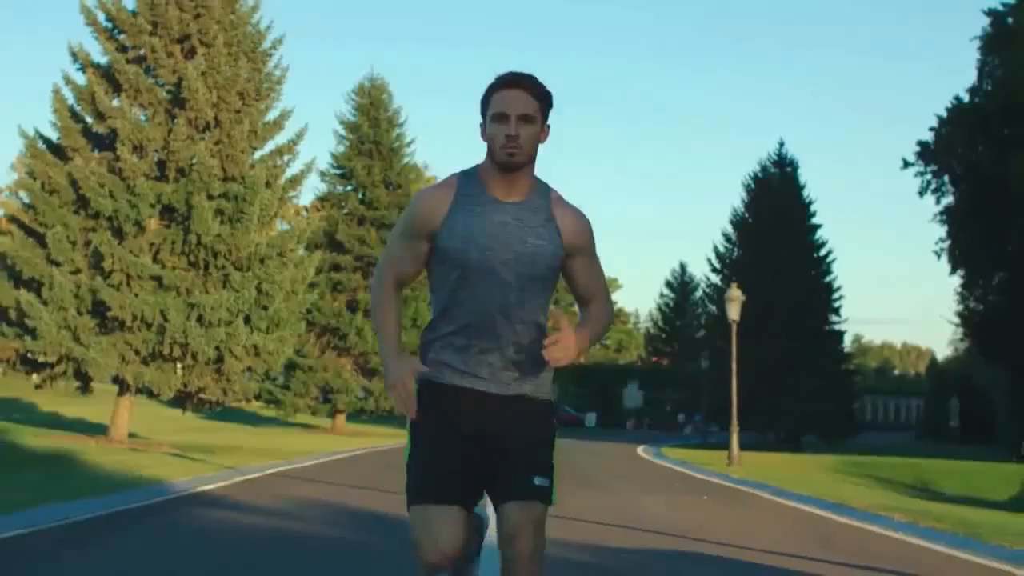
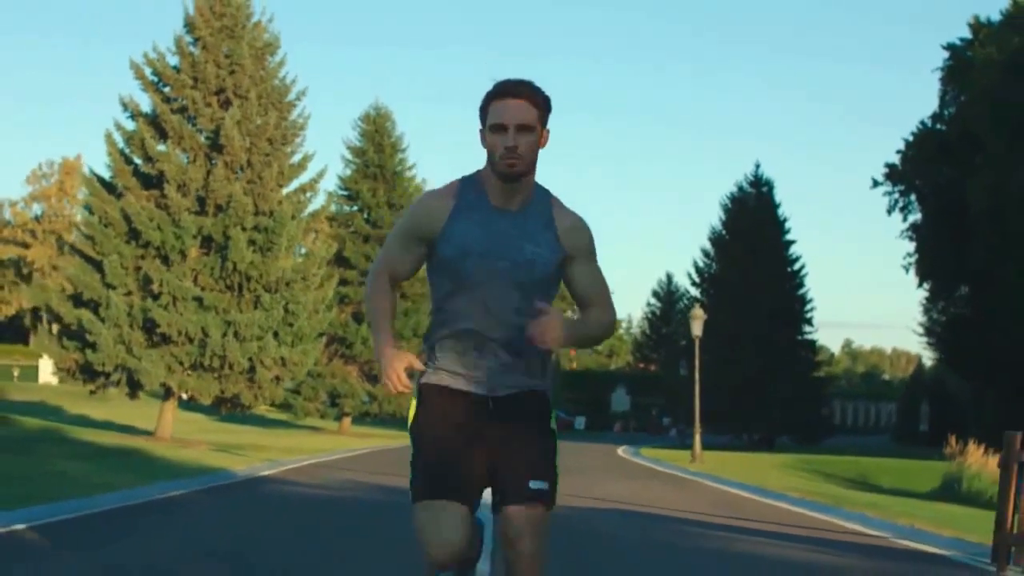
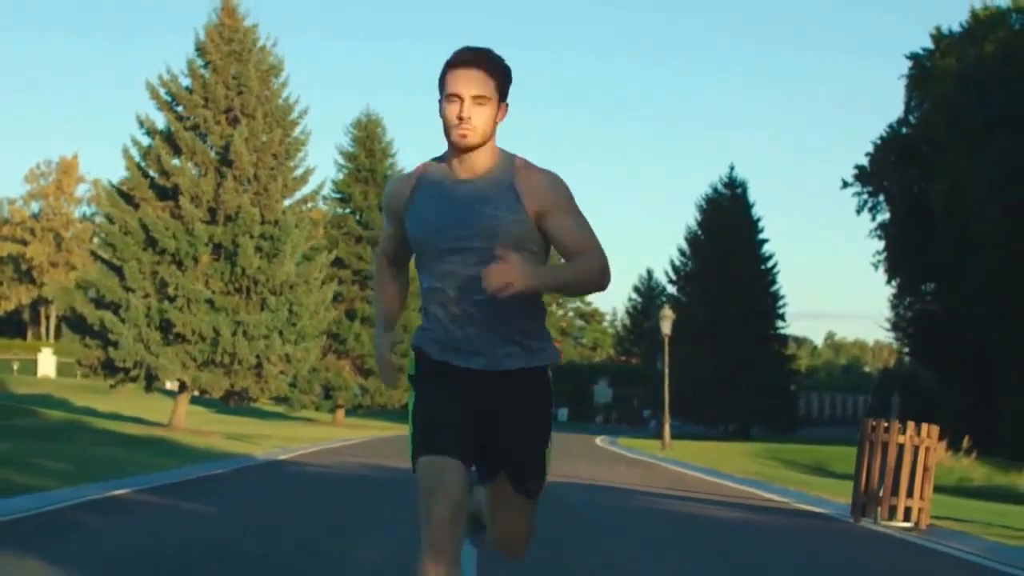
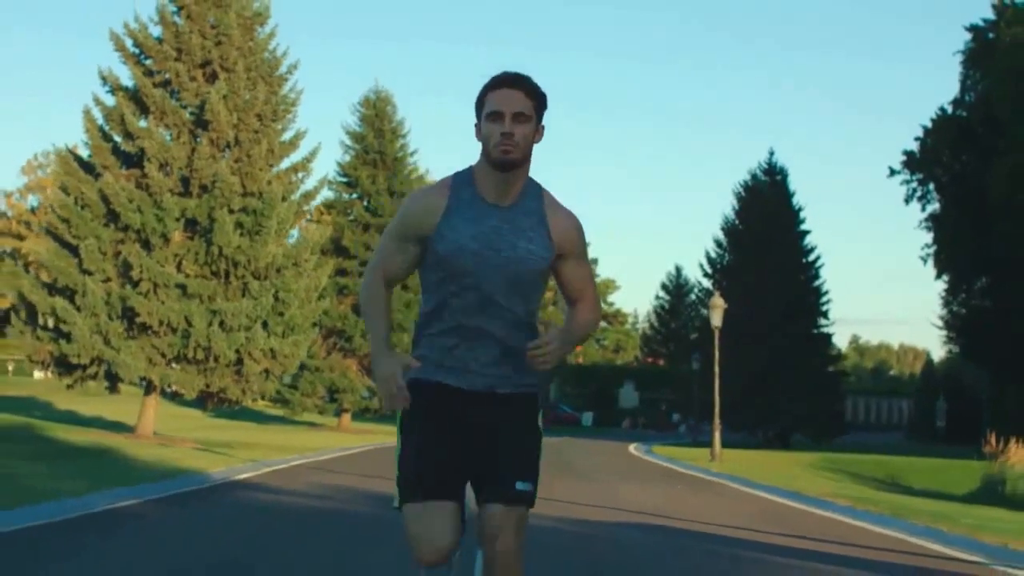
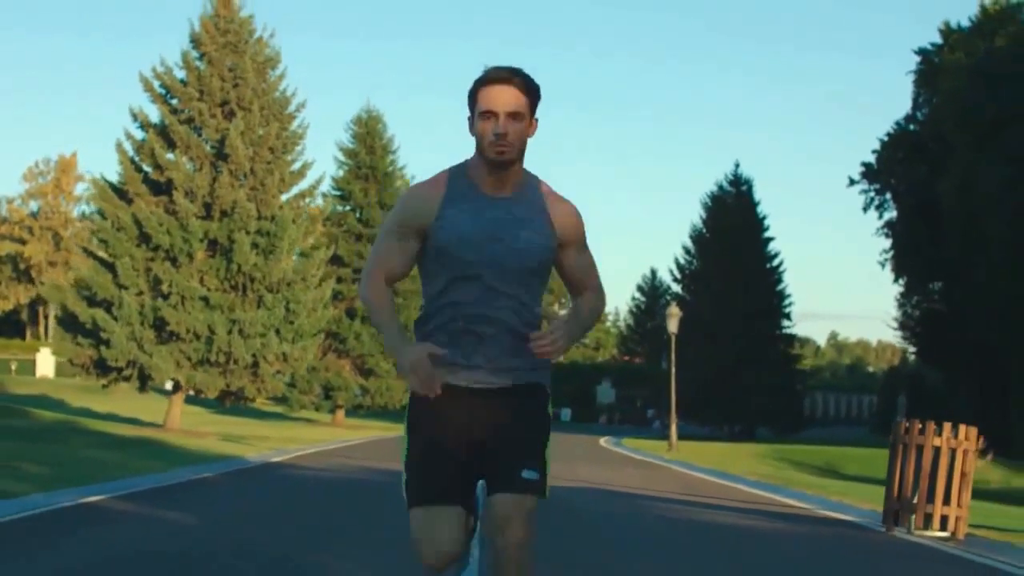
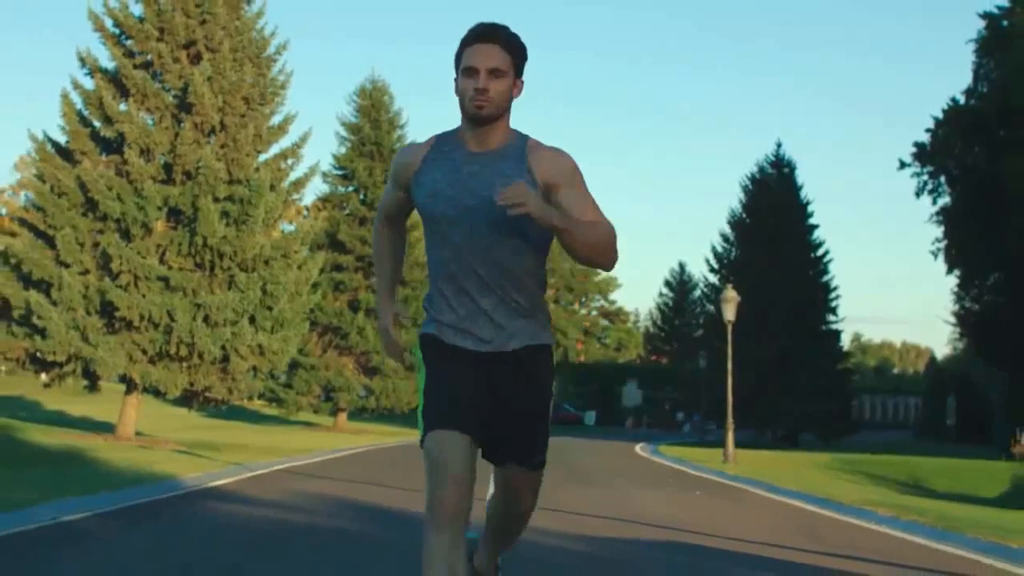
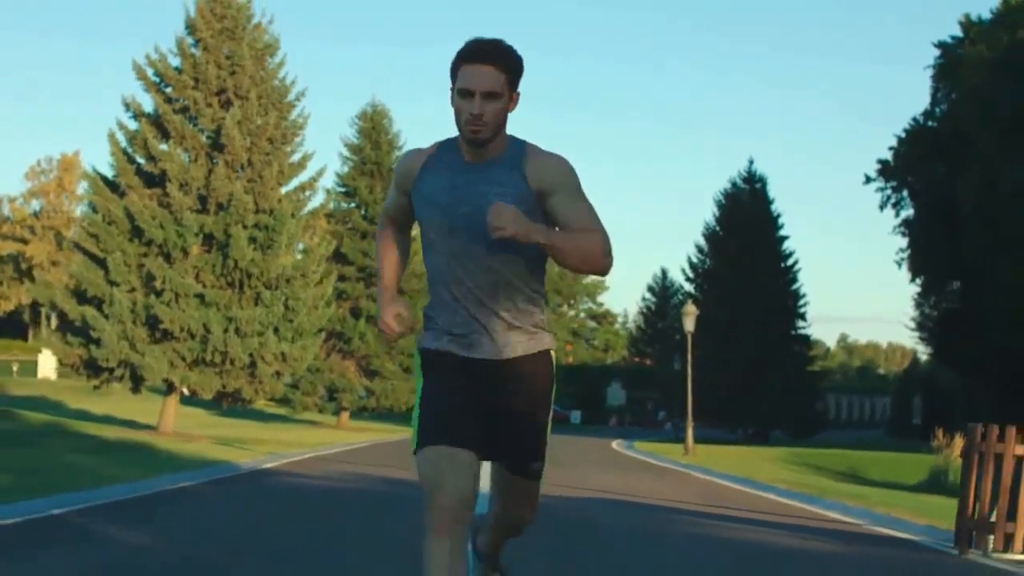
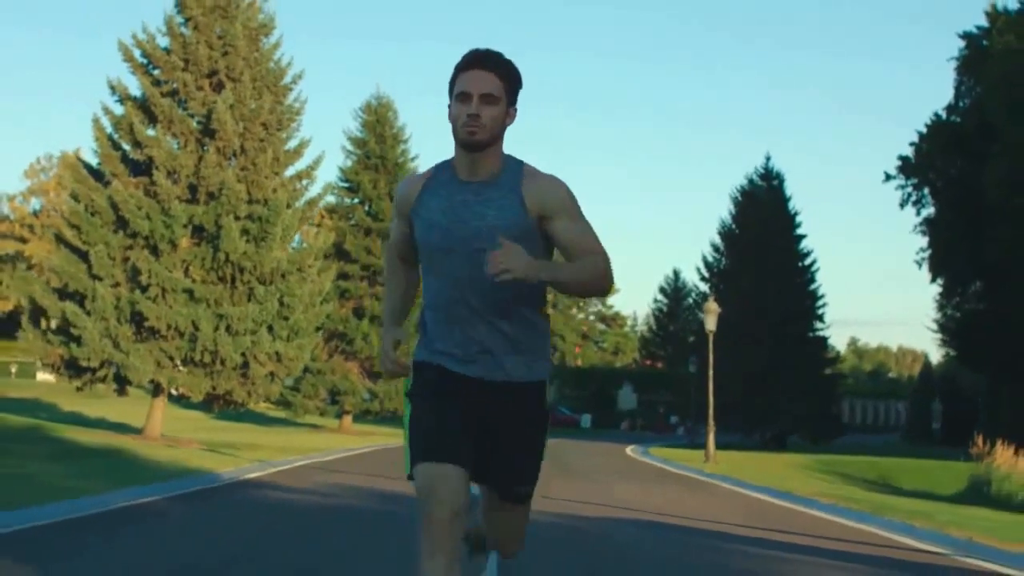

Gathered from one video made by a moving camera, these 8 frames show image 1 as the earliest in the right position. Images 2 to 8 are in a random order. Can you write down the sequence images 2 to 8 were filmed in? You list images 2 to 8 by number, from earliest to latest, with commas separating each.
6, 4, 8, 2, 7, 5, 3
